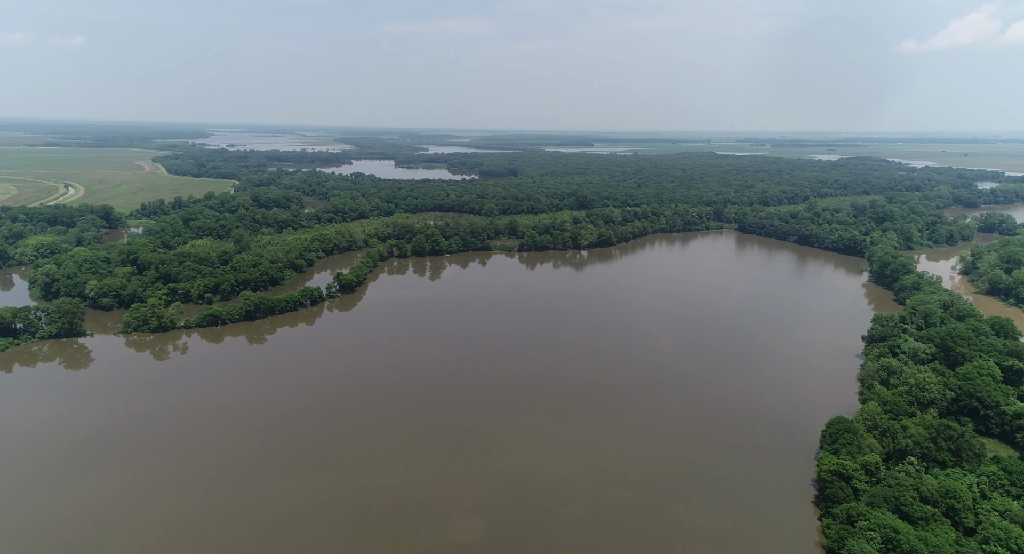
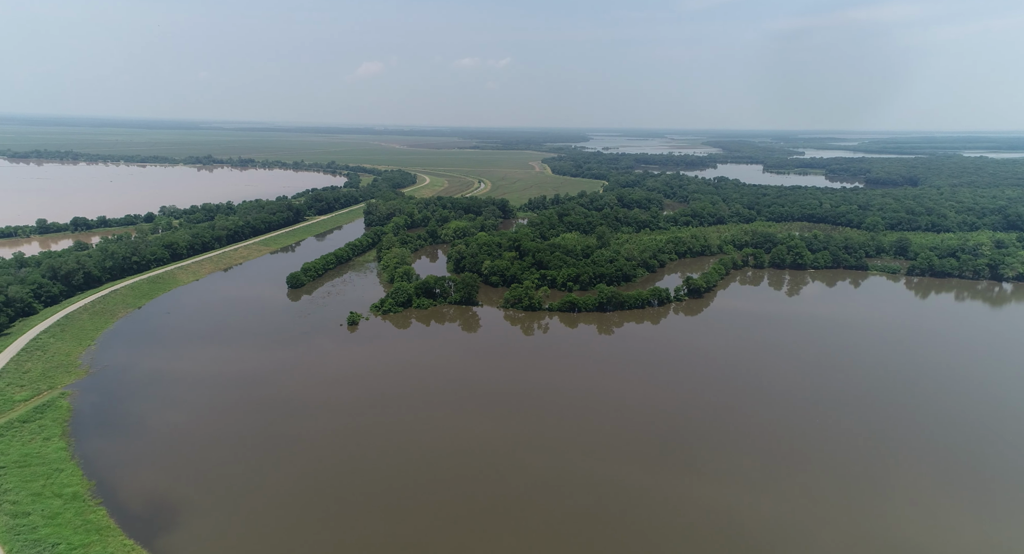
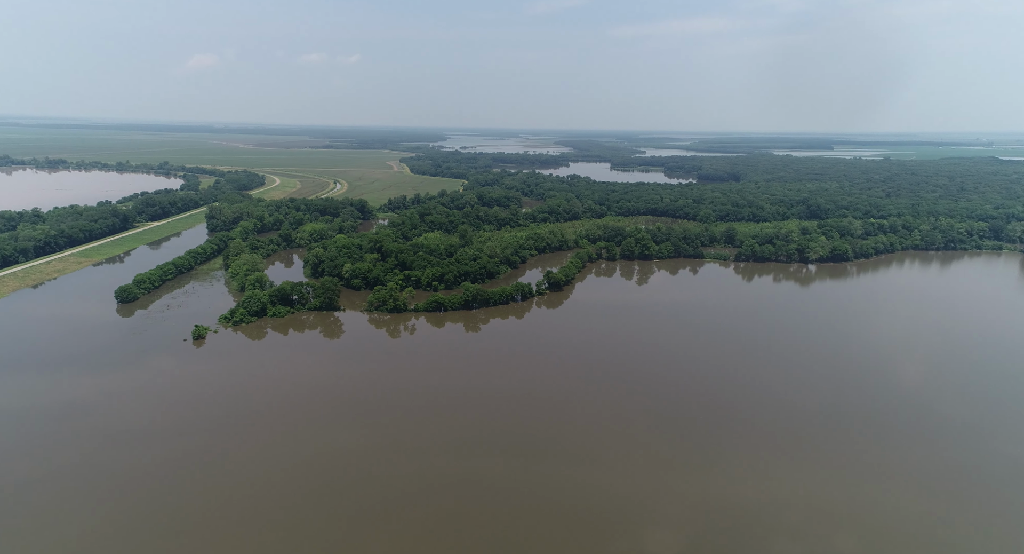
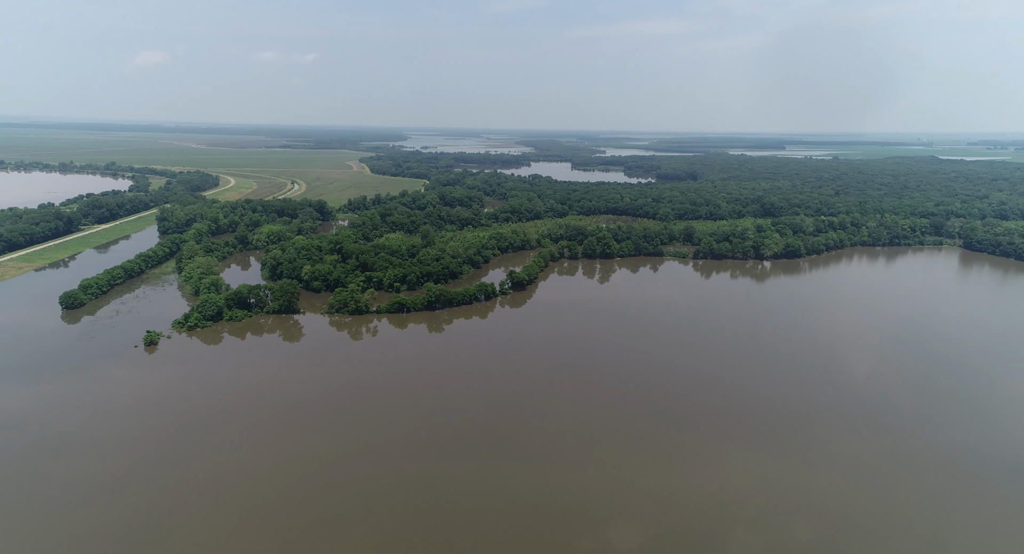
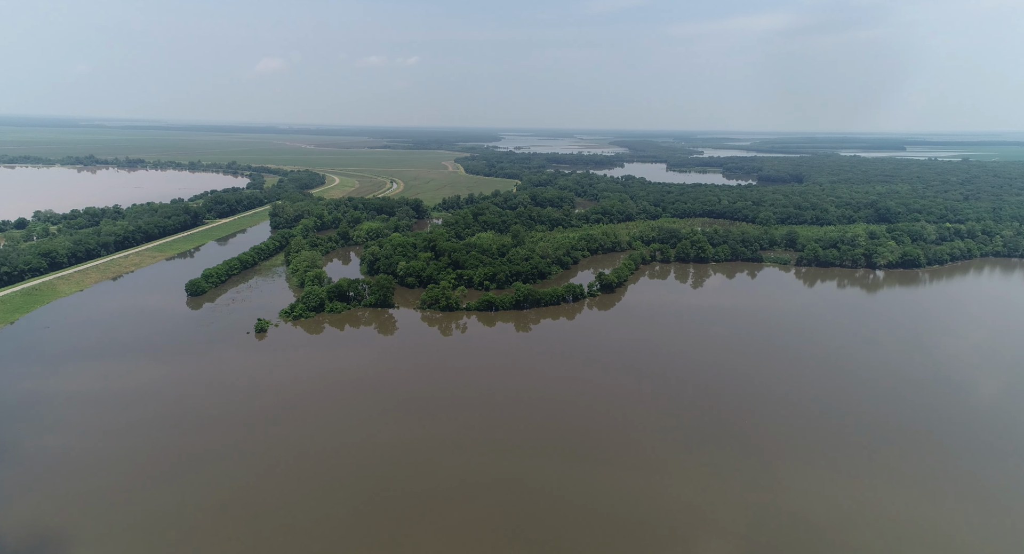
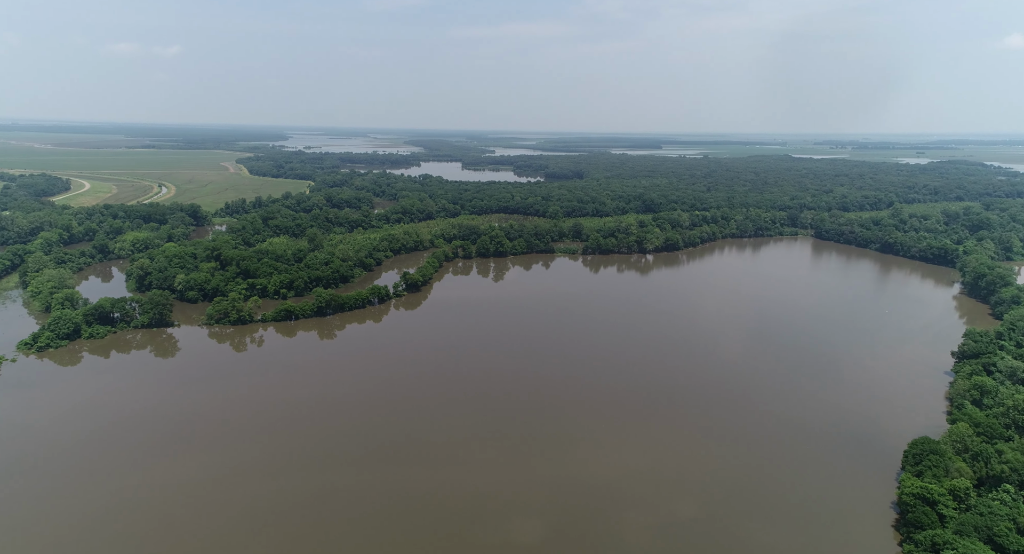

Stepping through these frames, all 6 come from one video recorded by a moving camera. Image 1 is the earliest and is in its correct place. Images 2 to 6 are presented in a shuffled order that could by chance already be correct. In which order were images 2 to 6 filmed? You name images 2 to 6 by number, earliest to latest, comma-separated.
6, 4, 3, 5, 2
